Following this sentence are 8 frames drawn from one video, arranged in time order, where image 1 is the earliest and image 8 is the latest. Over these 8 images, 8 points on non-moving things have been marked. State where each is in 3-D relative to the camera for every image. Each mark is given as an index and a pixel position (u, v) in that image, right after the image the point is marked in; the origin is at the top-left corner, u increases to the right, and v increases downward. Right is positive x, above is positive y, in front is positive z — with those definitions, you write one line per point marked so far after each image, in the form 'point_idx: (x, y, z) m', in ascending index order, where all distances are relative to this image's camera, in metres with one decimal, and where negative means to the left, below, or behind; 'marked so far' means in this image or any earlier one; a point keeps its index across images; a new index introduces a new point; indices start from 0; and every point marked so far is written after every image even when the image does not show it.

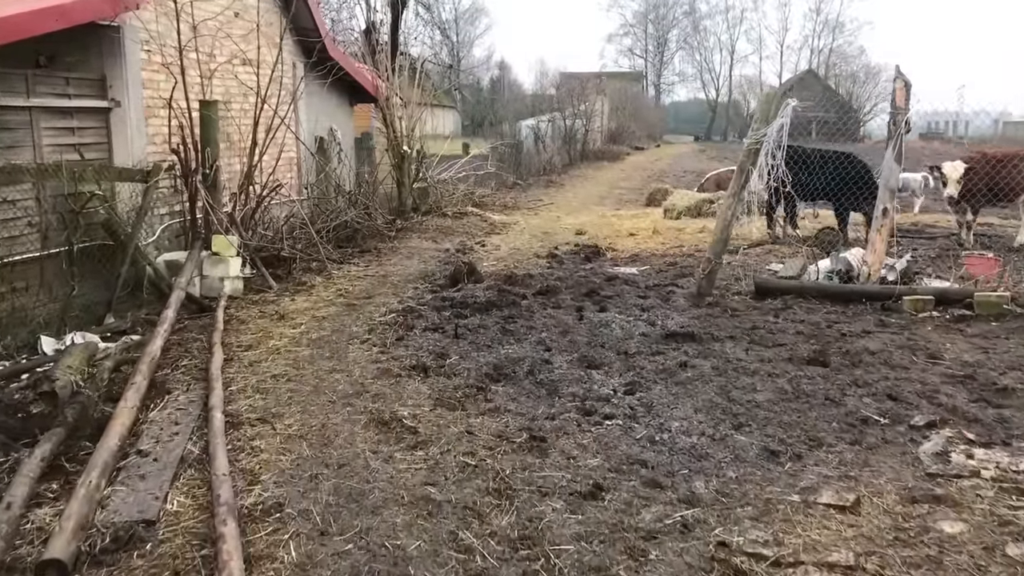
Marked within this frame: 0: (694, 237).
0: (+2.2, +0.6, +10.5) m
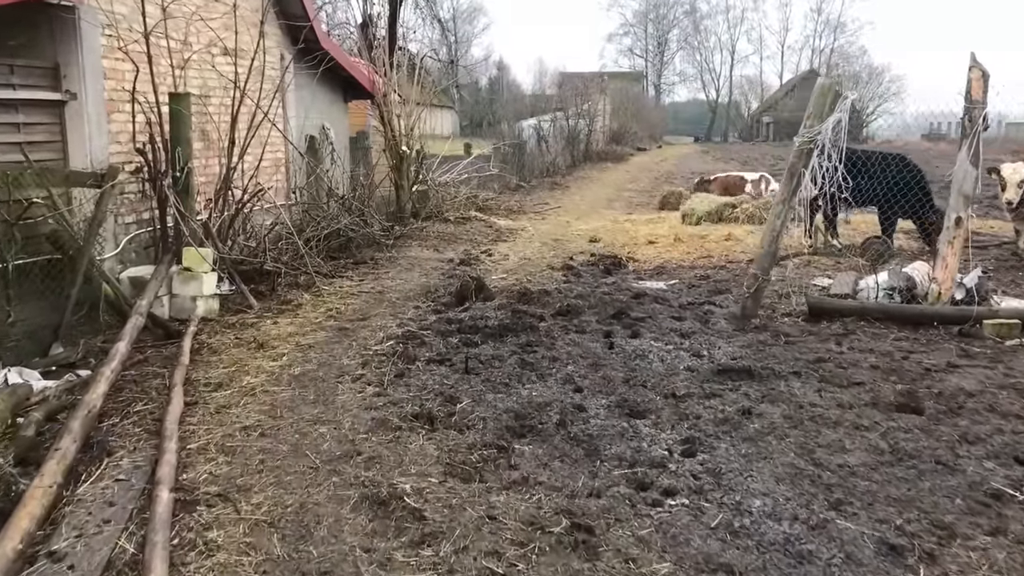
0: (+2.3, +0.5, +9.6) m
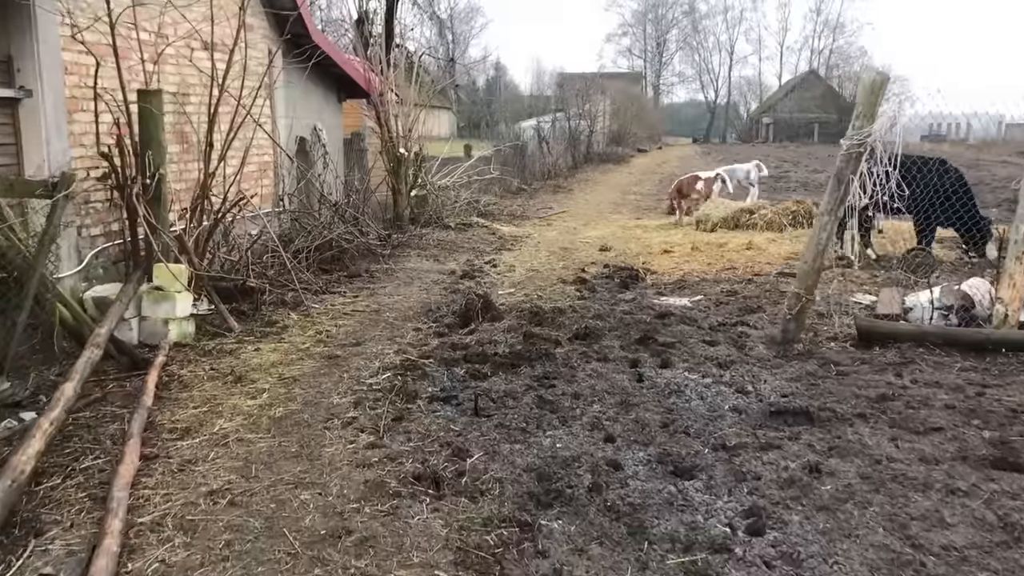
0: (+2.3, +0.3, +8.9) m
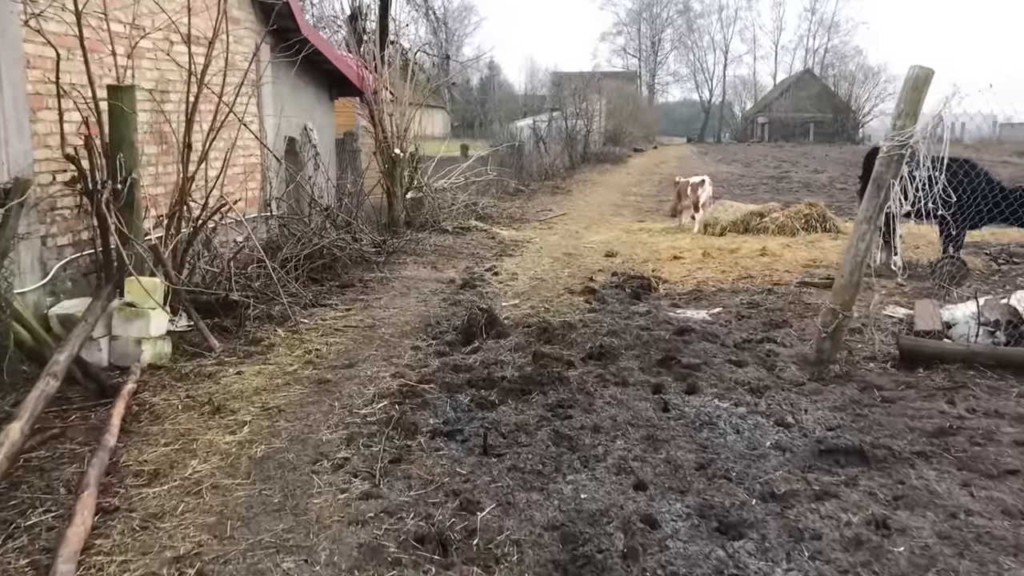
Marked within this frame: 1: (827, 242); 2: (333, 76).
0: (+2.4, +0.2, +8.4) m
1: (+3.4, +0.5, +9.6) m
2: (-2.2, +2.6, +10.6) m
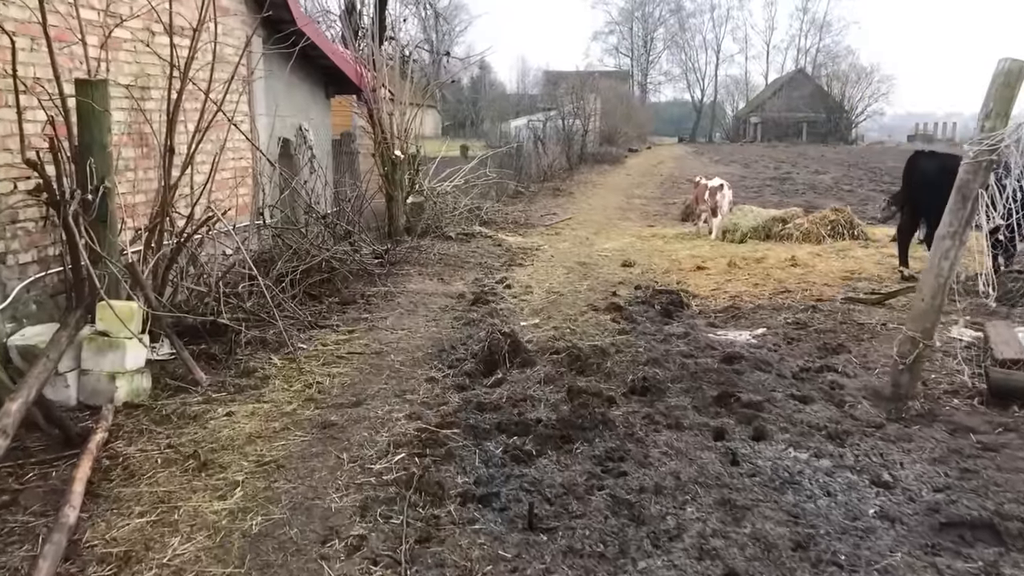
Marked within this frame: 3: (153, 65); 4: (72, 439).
0: (+2.5, +0.1, +7.8) m
1: (+3.5, +0.4, +9.0) m
2: (-2.1, +2.4, +10.0) m
3: (-2.4, +1.5, +5.8) m
4: (-1.9, -0.6, +3.7) m
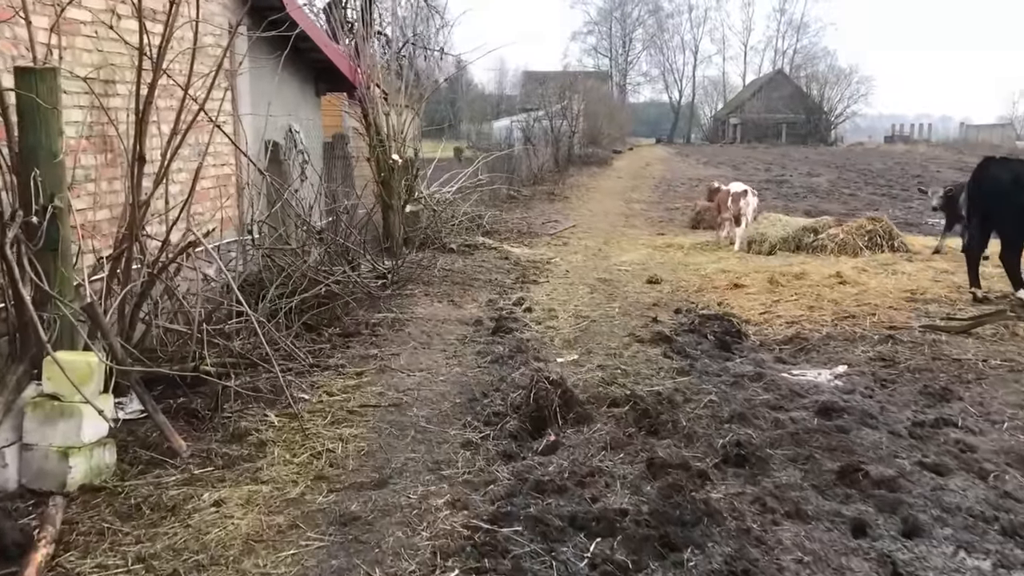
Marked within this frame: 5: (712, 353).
0: (+2.6, 0.0, +7.0) m
1: (+3.6, +0.2, +8.1) m
2: (-2.0, +2.3, +9.0) m
3: (-2.2, +1.3, +4.9) m
4: (-1.6, -0.8, +2.8) m
5: (+1.2, -0.4, +5.2) m
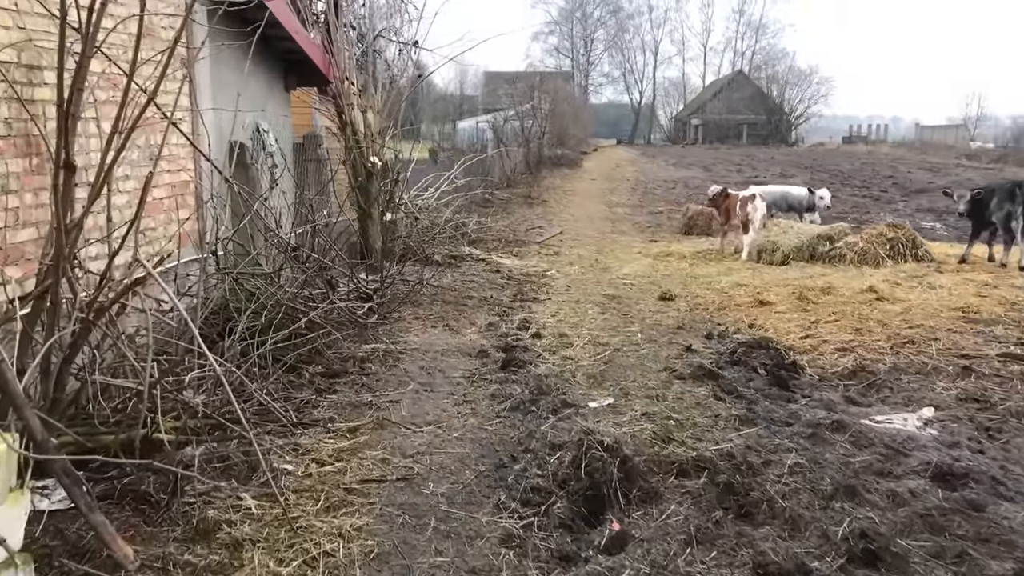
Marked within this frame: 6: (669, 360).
0: (+2.6, -0.2, +6.2) m
1: (+3.6, +0.1, +7.4) m
2: (-2.1, +2.1, +8.0) m
3: (-2.1, +1.1, +3.9) m
4: (-1.4, -1.0, +1.8) m
5: (+1.3, -0.5, +4.4) m
6: (+0.9, -0.4, +5.0) m
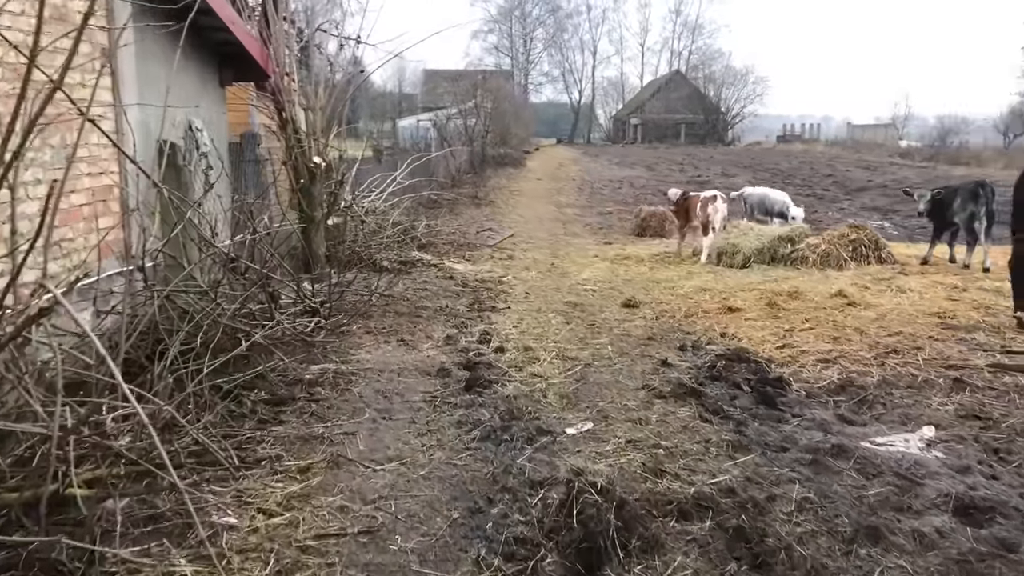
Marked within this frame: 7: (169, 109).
0: (+2.4, -0.2, +6.0) m
1: (+3.2, +0.1, +7.2) m
2: (-2.5, +2.0, +7.5) m
3: (-2.2, +1.0, +3.3) m
4: (-1.3, -1.1, +1.3) m
5: (+1.1, -0.6, +4.1) m
6: (+0.7, -0.5, +4.7) m
7: (-2.2, +1.1, +5.7) m
